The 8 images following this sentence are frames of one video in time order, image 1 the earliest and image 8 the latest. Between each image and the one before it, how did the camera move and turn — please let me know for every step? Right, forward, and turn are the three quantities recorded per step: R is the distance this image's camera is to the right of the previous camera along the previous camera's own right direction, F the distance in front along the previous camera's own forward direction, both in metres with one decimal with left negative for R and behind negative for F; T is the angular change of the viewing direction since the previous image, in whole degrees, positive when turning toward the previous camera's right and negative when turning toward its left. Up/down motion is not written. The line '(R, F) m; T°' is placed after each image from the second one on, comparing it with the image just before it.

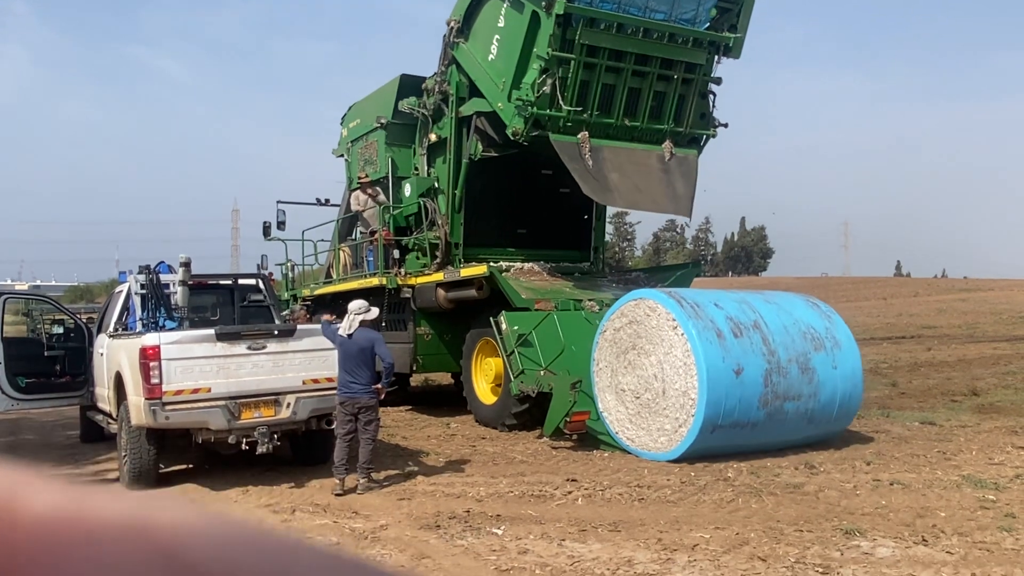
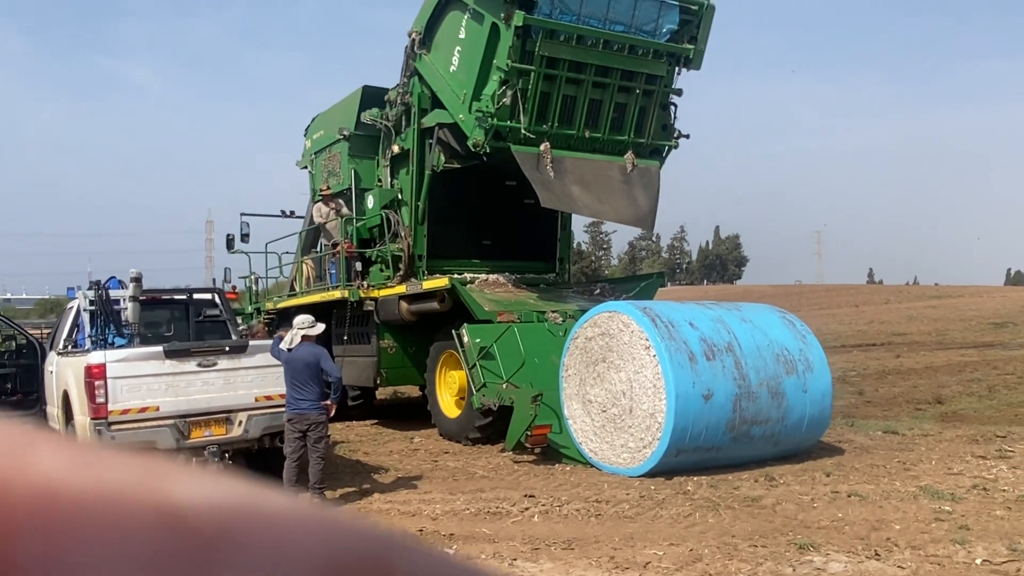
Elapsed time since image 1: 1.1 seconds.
(+0.1, +0.1) m; +2°
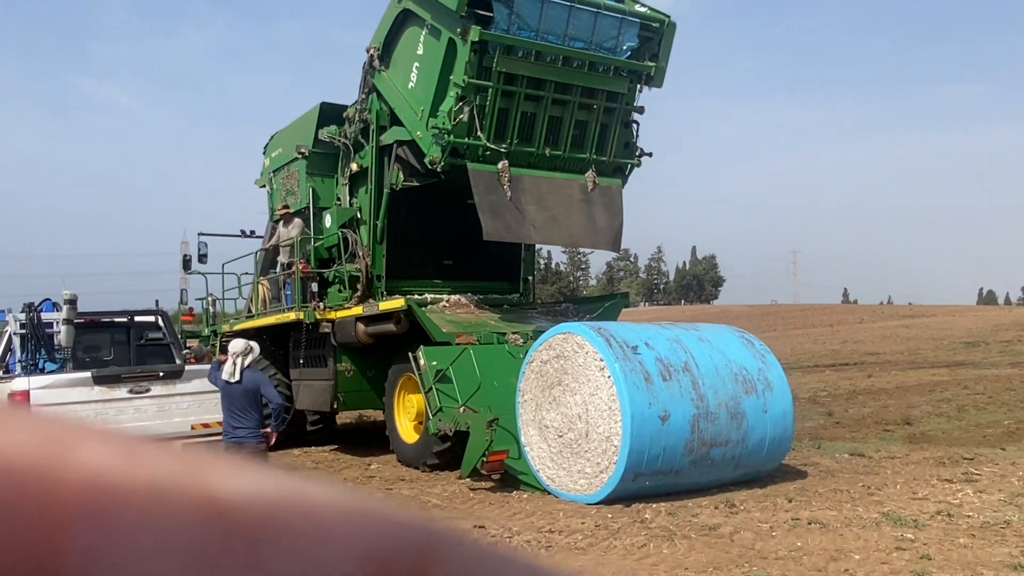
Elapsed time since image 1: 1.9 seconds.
(+0.2, +0.2) m; +1°
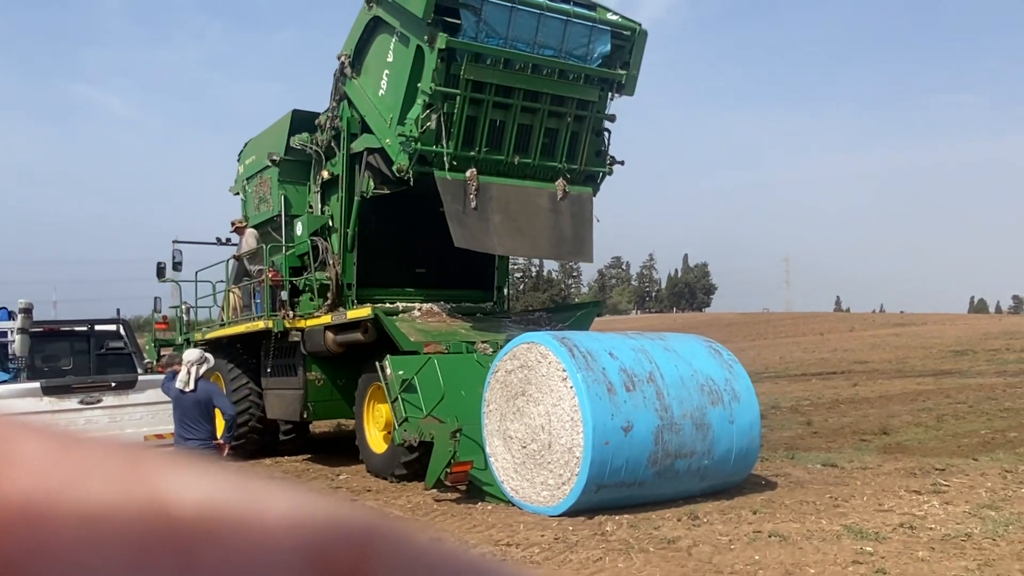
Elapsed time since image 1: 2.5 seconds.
(+0.2, +0.1) m; 0°
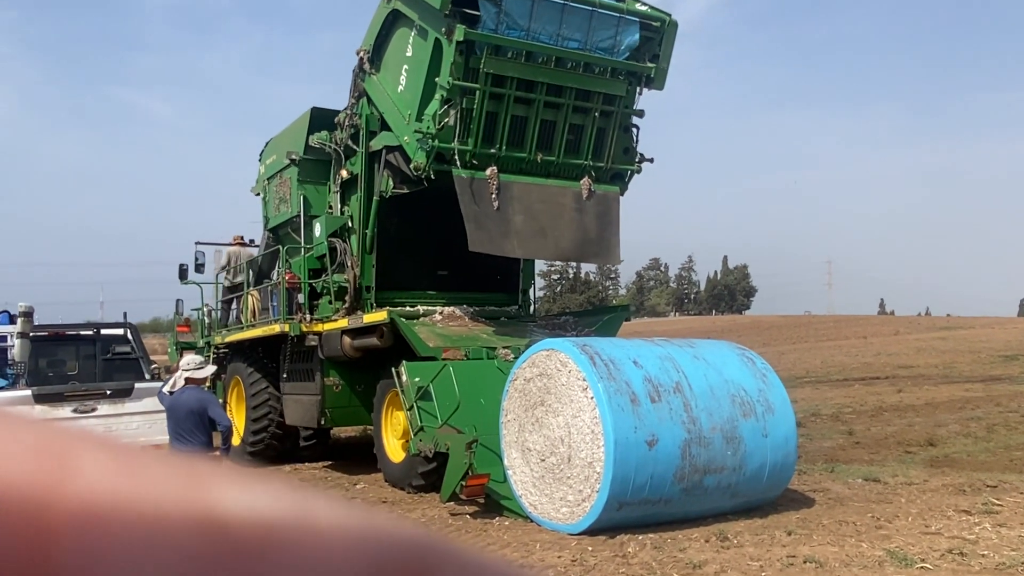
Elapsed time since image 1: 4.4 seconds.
(+0.1, +0.4) m; -3°
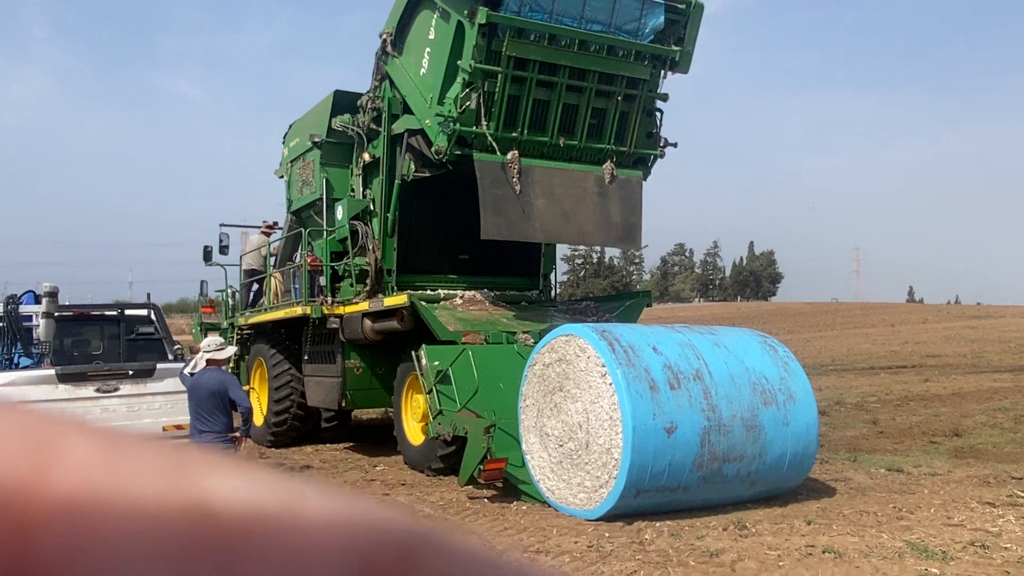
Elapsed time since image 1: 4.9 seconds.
(0.0, 0.0) m; -2°
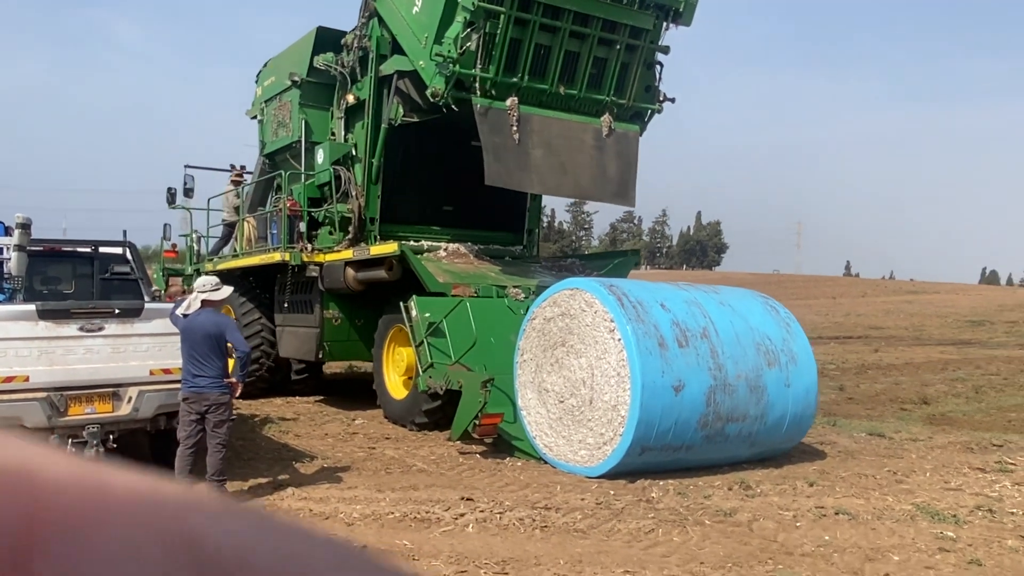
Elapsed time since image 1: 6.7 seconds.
(-0.4, +0.2) m; +4°
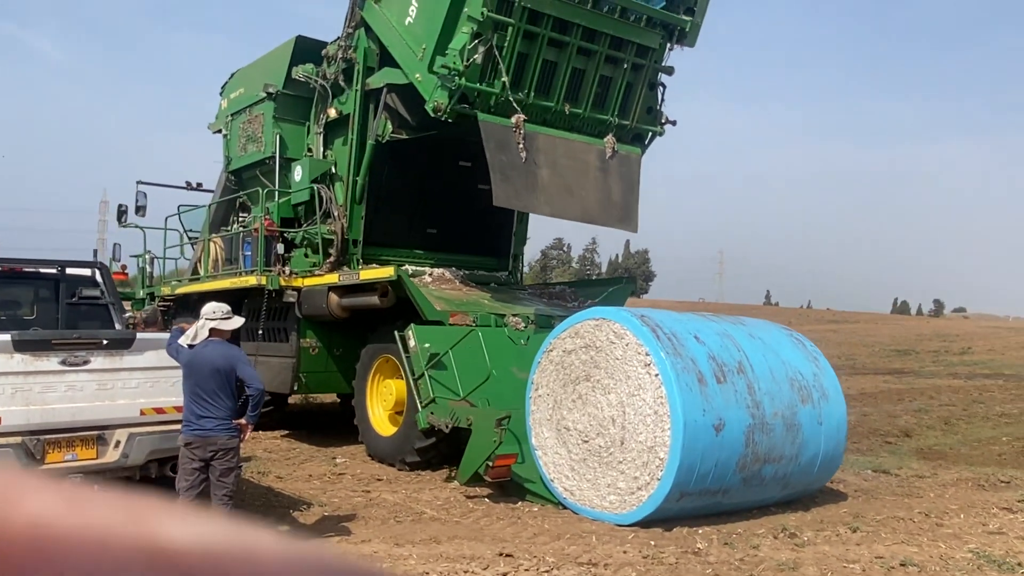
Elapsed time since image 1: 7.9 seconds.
(-0.6, +0.5) m; +5°
